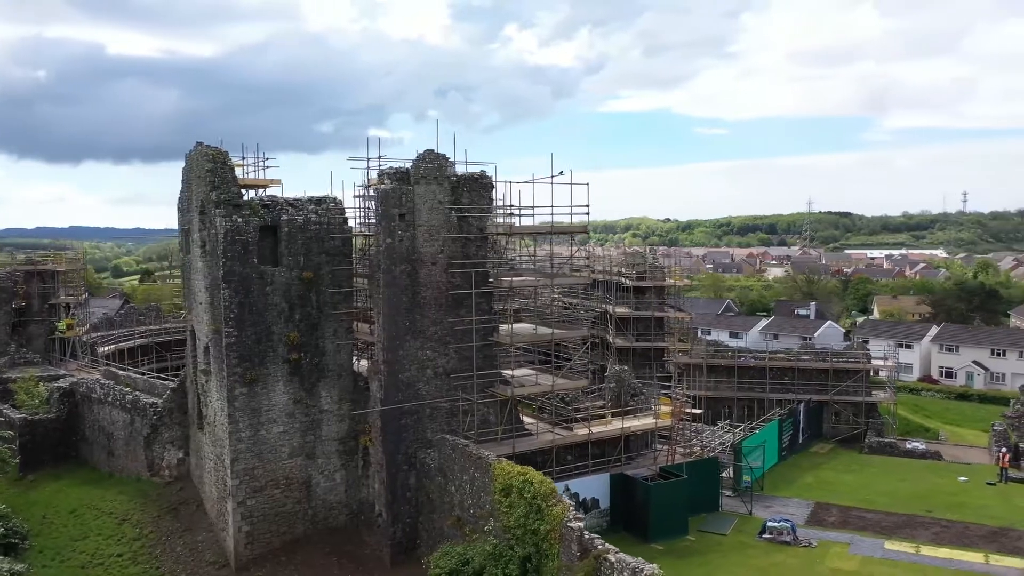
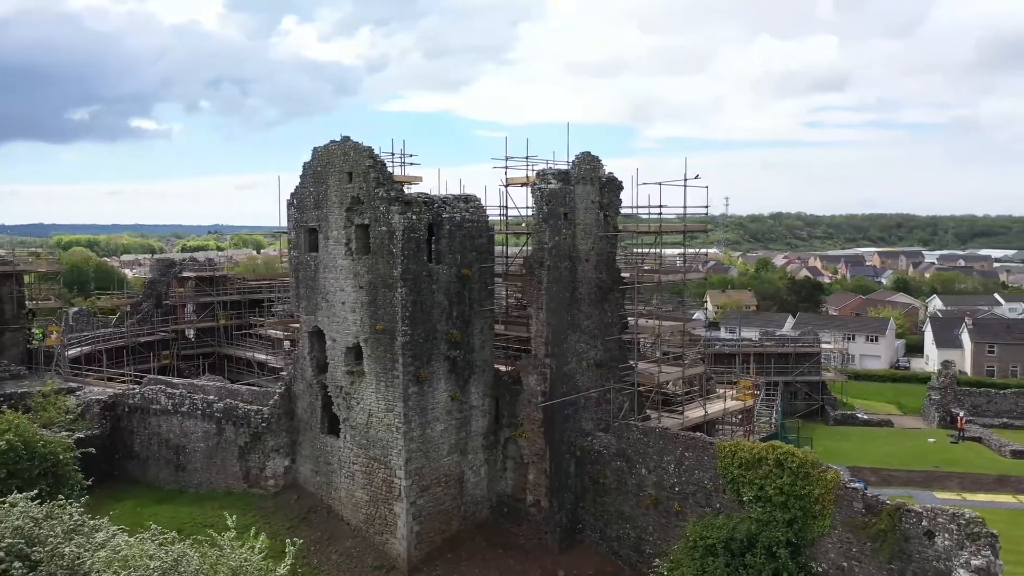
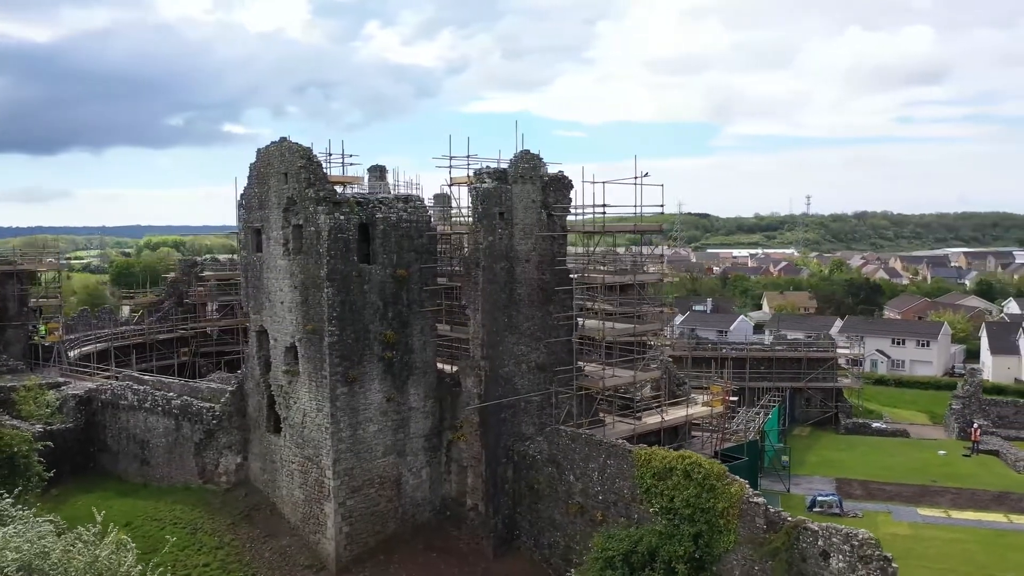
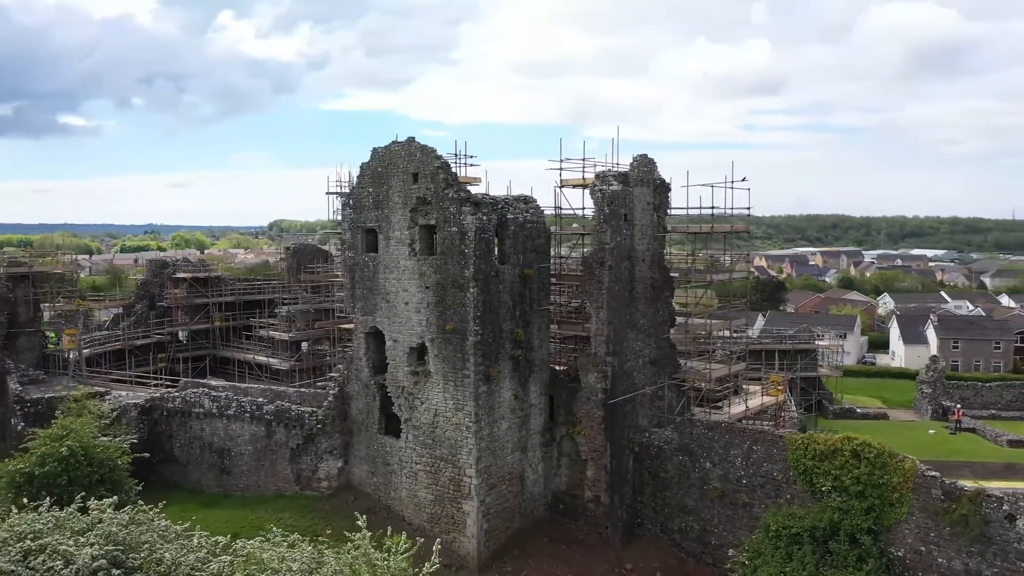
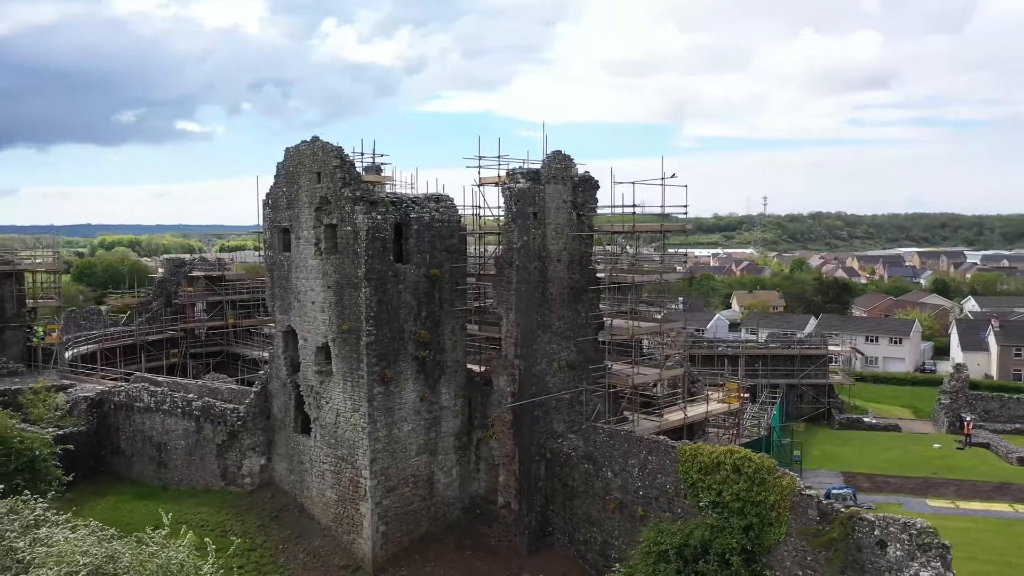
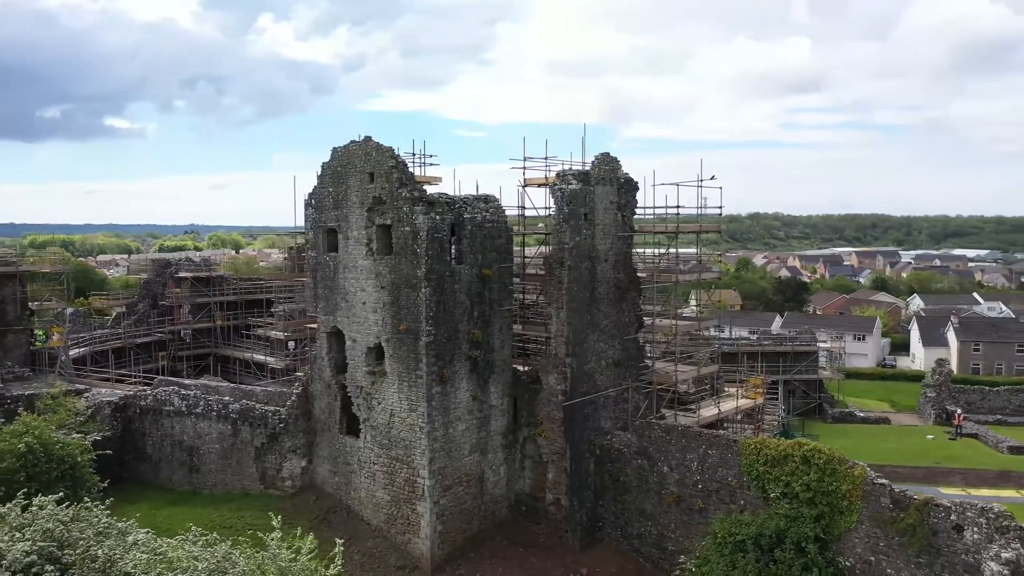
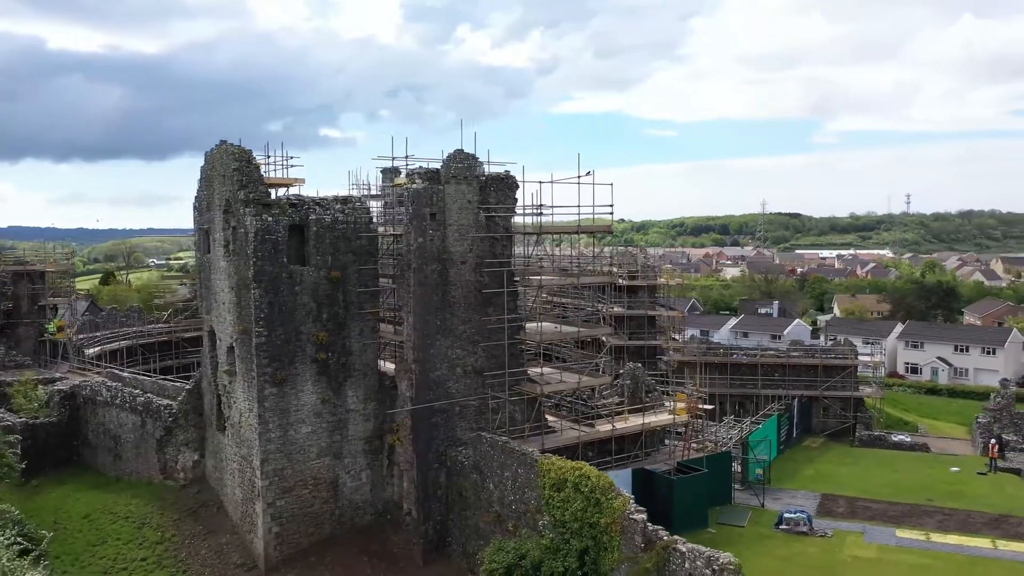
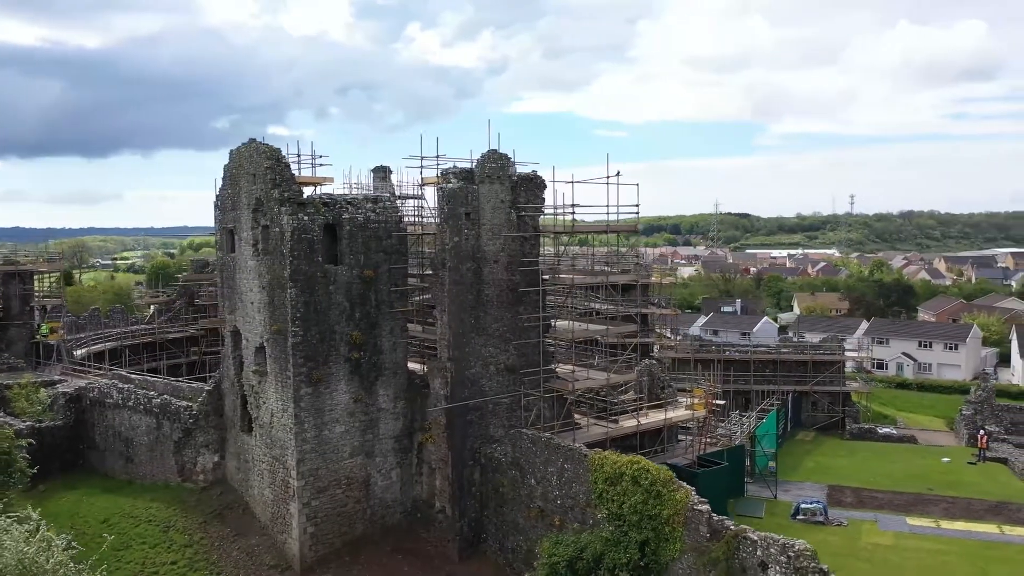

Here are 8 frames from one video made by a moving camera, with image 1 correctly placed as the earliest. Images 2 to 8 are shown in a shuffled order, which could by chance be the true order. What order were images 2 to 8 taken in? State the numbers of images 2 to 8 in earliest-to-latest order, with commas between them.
7, 8, 3, 5, 2, 6, 4
